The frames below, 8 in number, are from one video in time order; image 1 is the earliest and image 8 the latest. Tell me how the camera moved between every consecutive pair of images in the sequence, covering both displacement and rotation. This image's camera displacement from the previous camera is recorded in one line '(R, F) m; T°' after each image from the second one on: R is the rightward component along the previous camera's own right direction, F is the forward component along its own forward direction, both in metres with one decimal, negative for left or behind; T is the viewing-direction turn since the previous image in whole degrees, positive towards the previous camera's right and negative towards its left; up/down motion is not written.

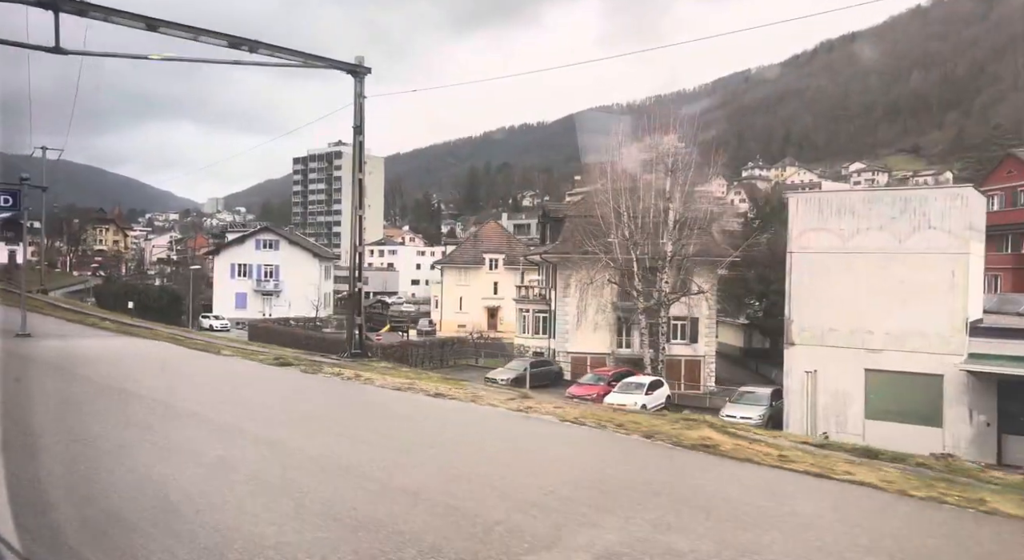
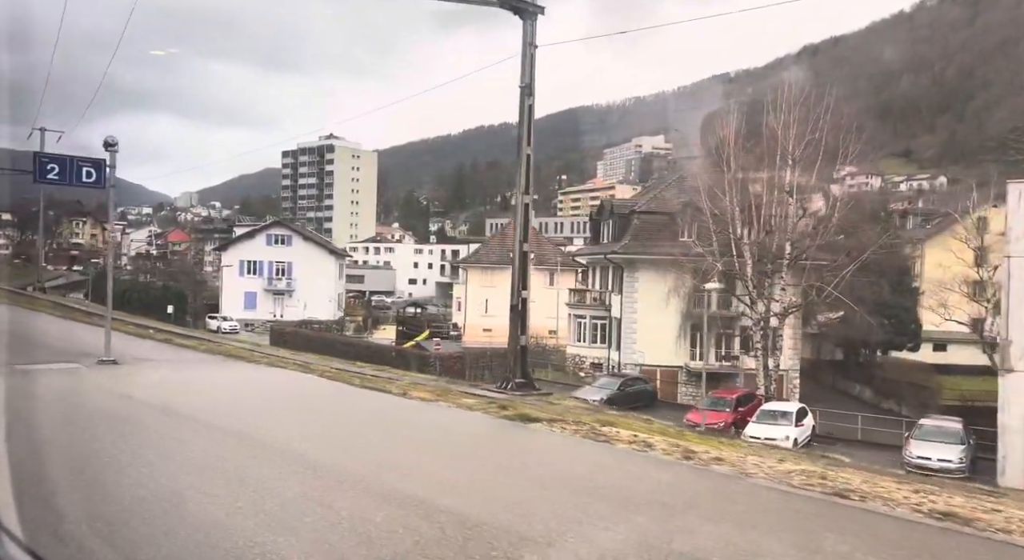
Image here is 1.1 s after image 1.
(-3.0, +3.0) m; +1°
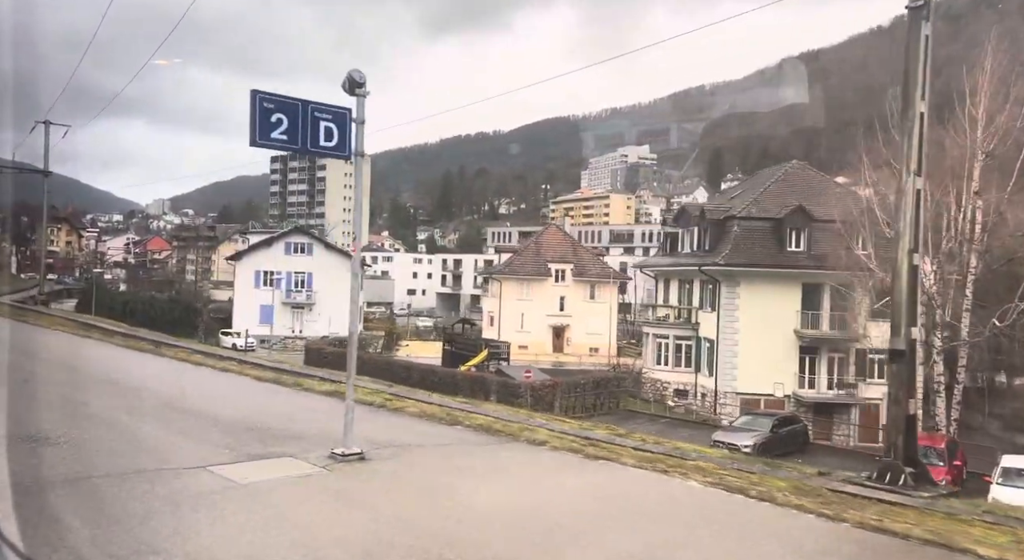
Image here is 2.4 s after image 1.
(-3.4, +3.5) m; +2°
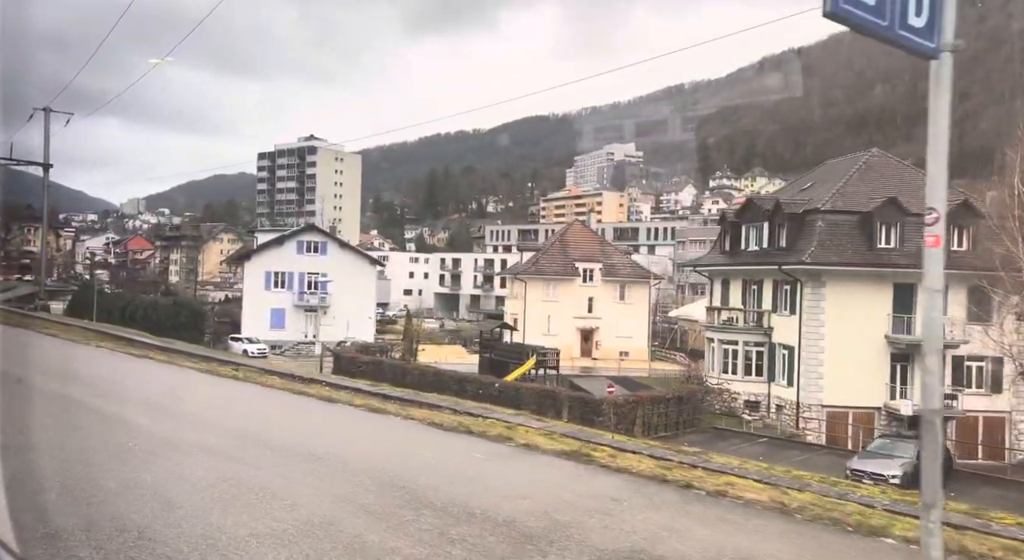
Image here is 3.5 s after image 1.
(-2.4, +2.6) m; +1°
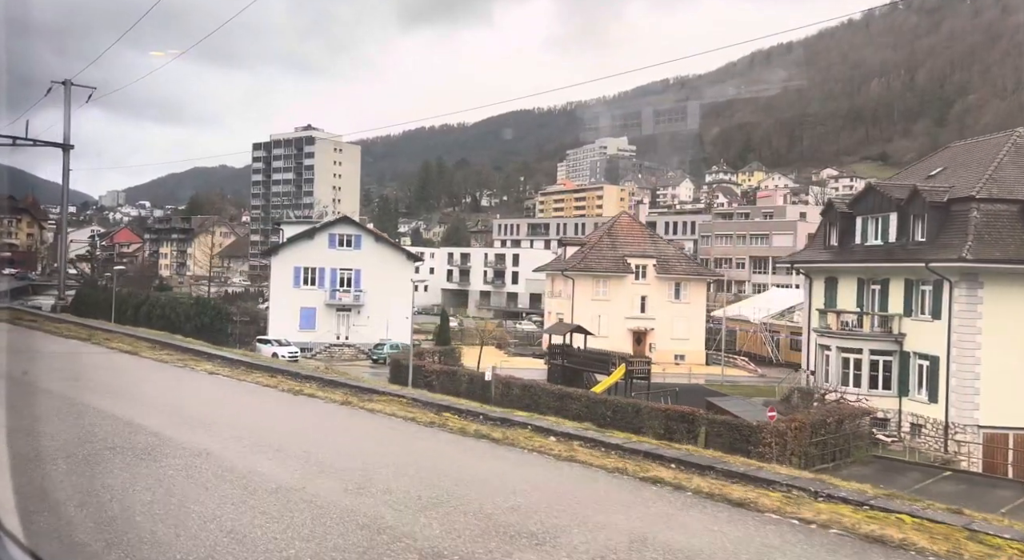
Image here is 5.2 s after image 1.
(-3.1, +3.4) m; +1°
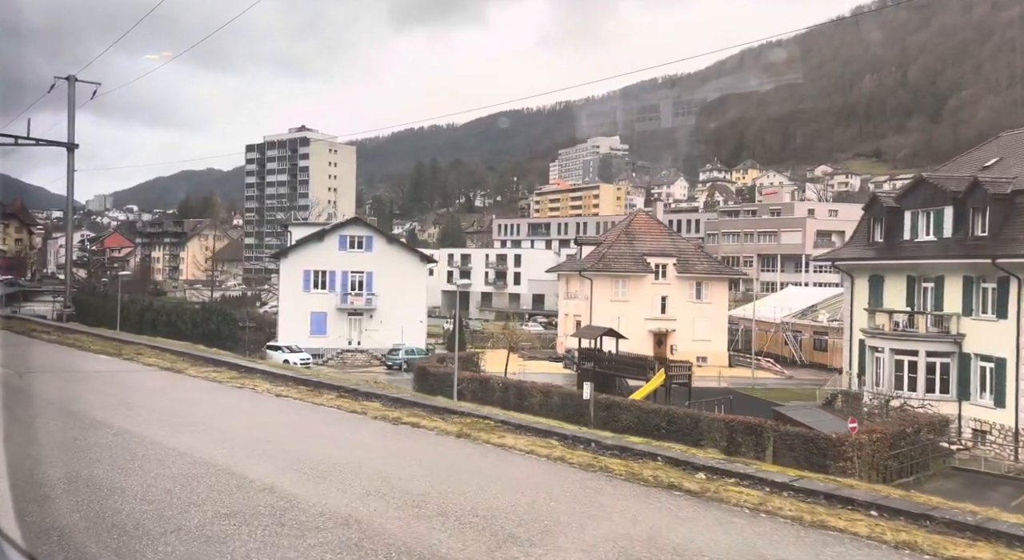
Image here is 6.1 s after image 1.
(-1.2, +1.3) m; +1°
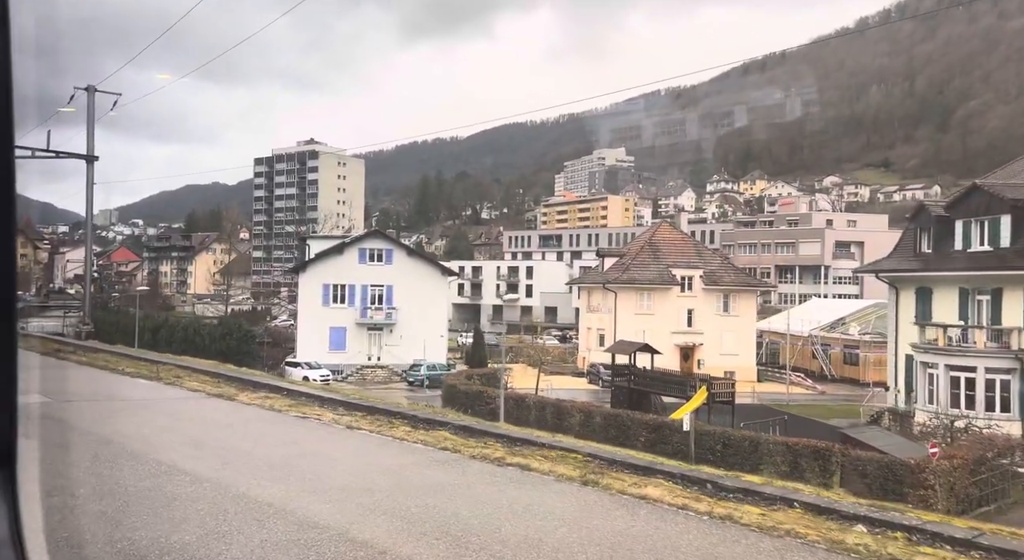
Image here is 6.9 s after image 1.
(-0.9, +0.9) m; 0°
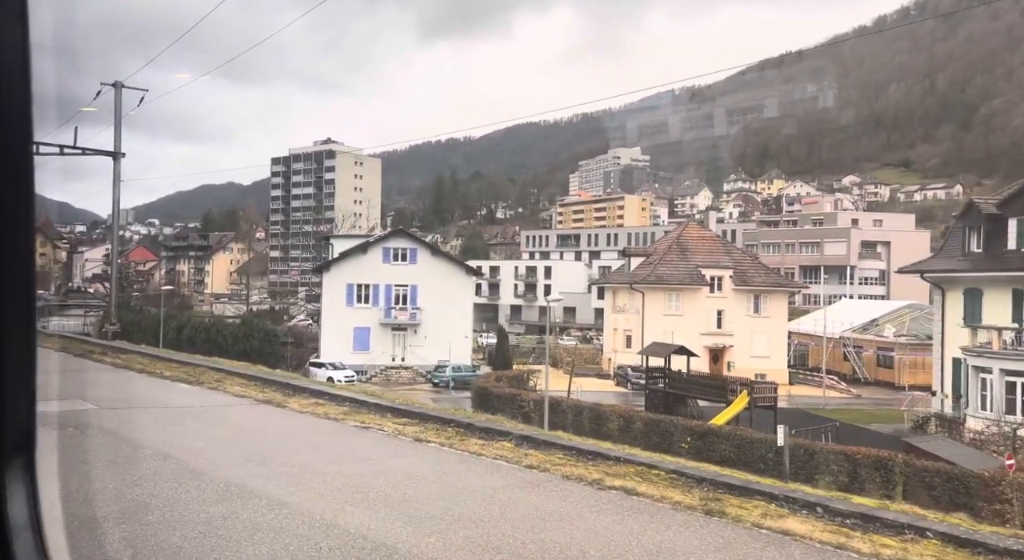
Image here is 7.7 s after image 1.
(-0.6, +0.7) m; -1°
